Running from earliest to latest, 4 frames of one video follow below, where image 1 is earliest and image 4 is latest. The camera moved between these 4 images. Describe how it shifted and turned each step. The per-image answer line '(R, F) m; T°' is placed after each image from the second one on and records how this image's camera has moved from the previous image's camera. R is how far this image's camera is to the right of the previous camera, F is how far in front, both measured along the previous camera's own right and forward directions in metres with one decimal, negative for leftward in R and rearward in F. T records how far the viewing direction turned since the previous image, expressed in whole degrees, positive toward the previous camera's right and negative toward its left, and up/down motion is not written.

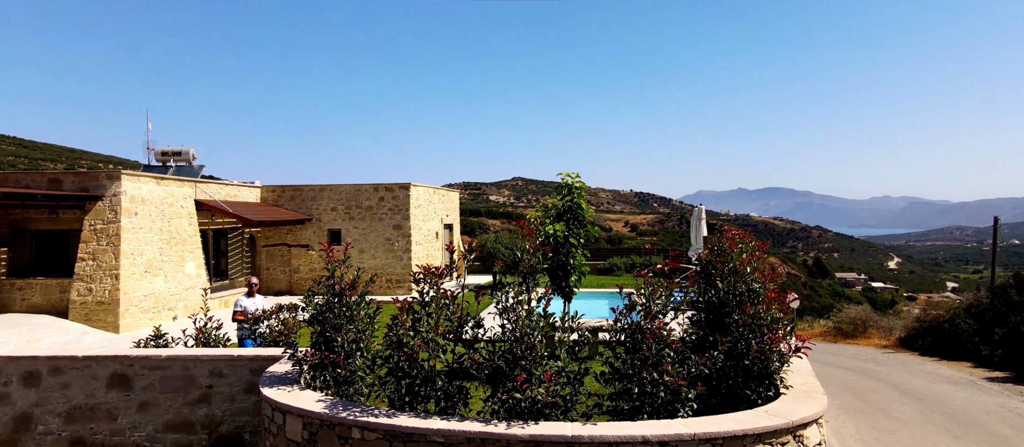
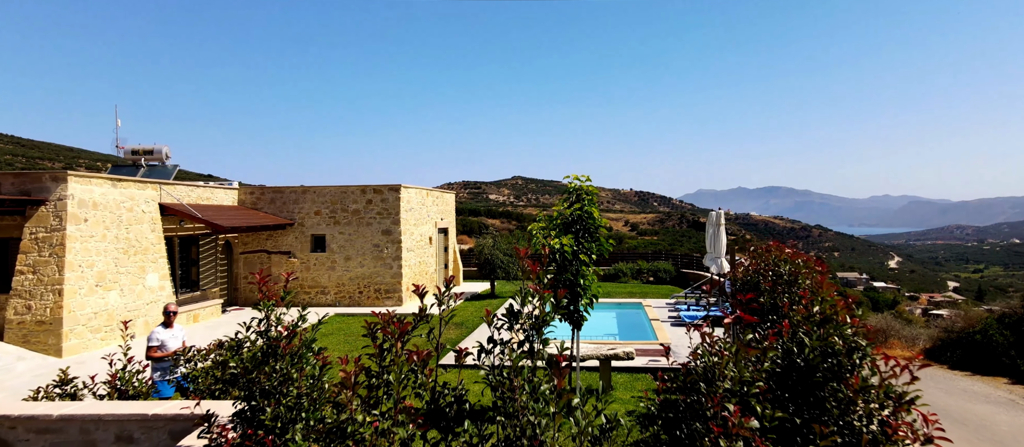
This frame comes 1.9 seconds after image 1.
(0.0, +1.5) m; 0°
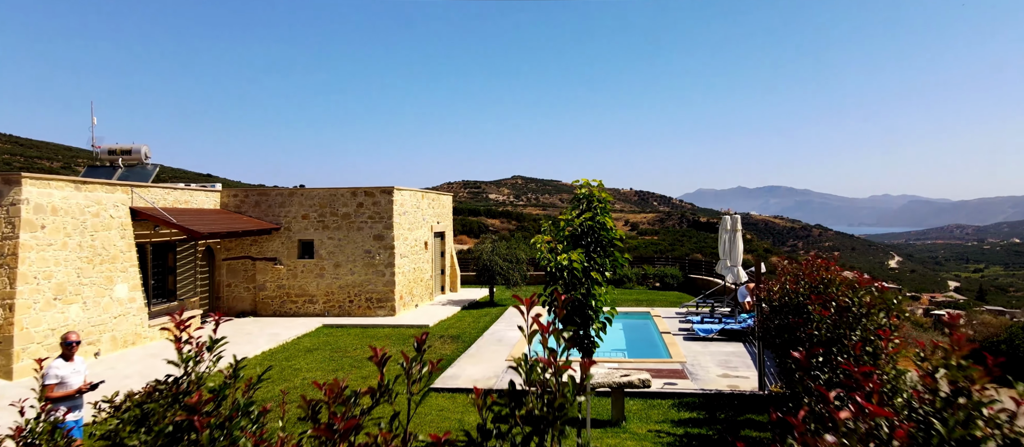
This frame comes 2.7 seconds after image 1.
(0.0, +1.0) m; 0°
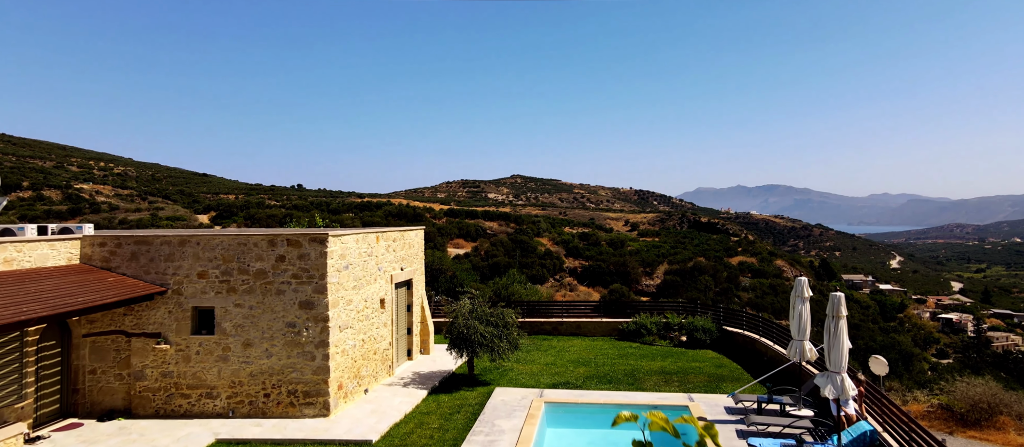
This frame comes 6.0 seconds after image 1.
(+0.3, +4.8) m; 0°
